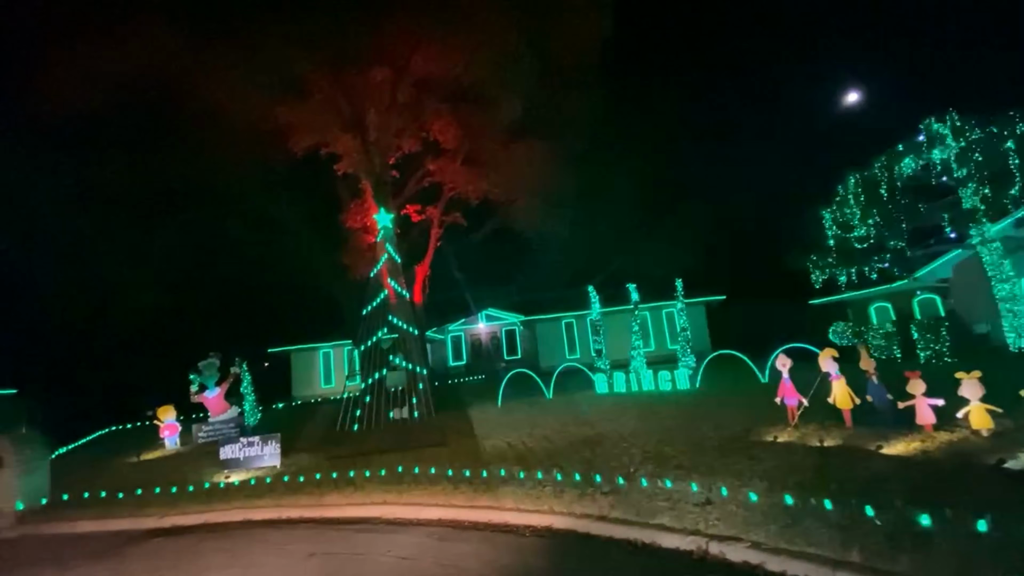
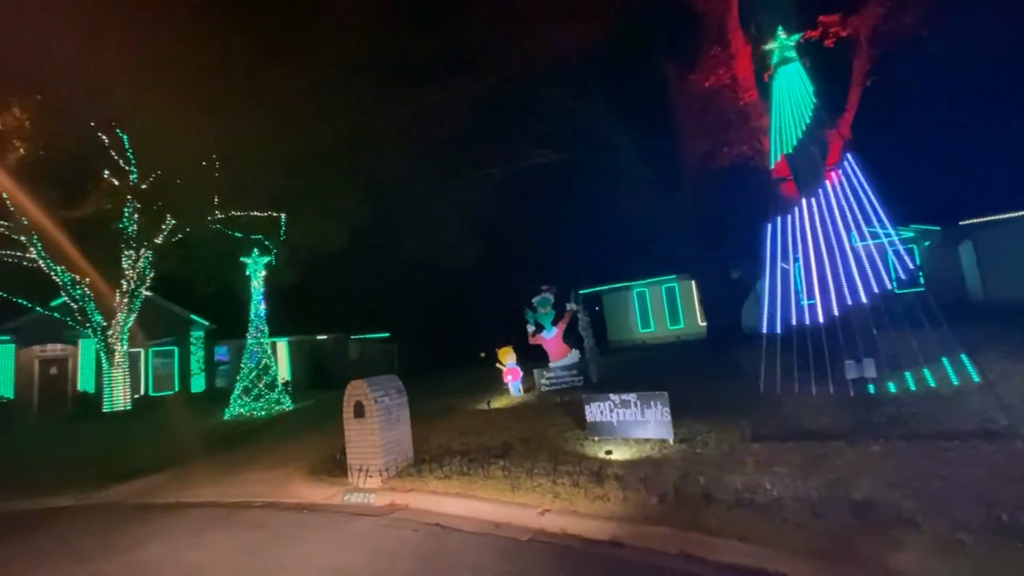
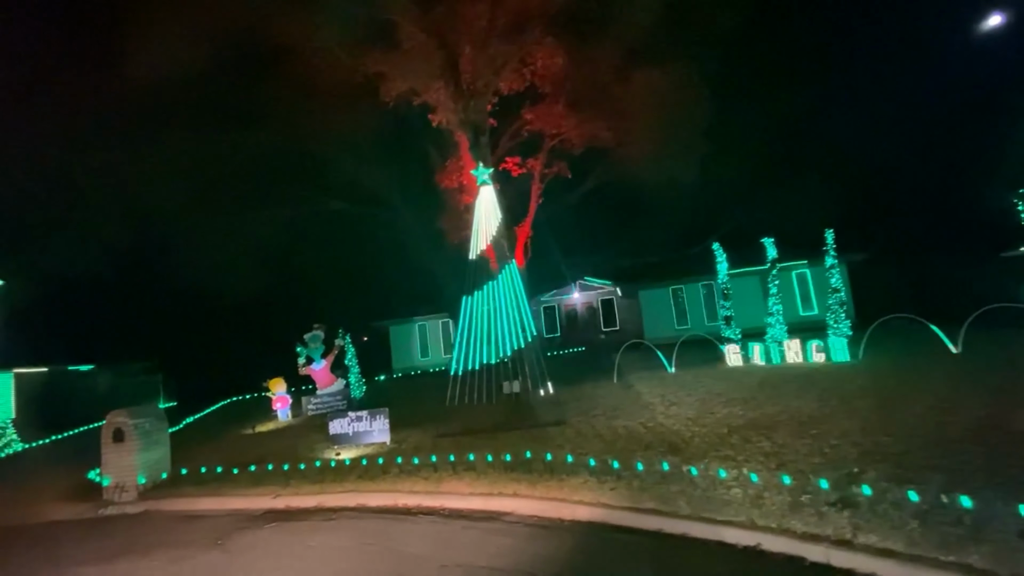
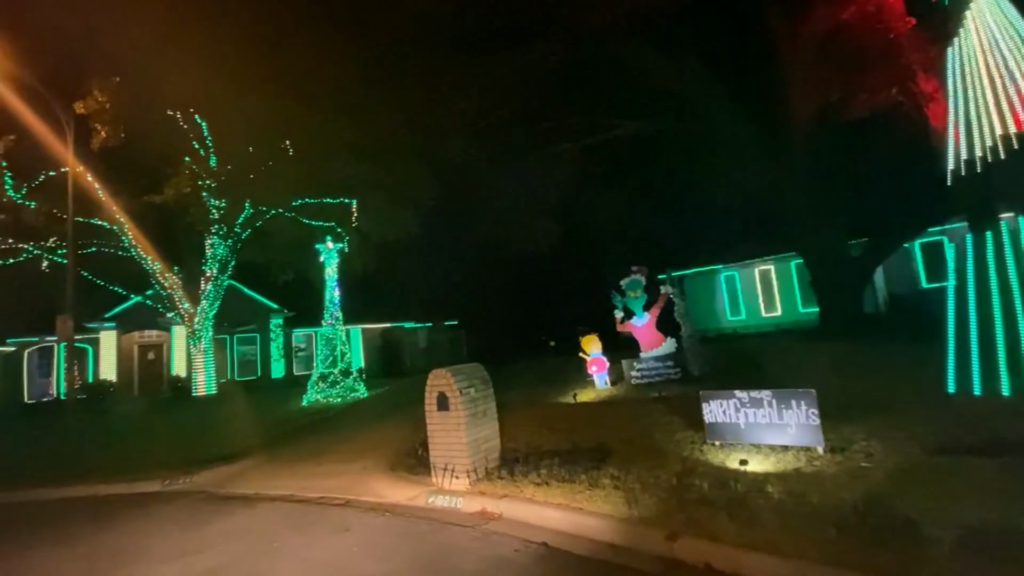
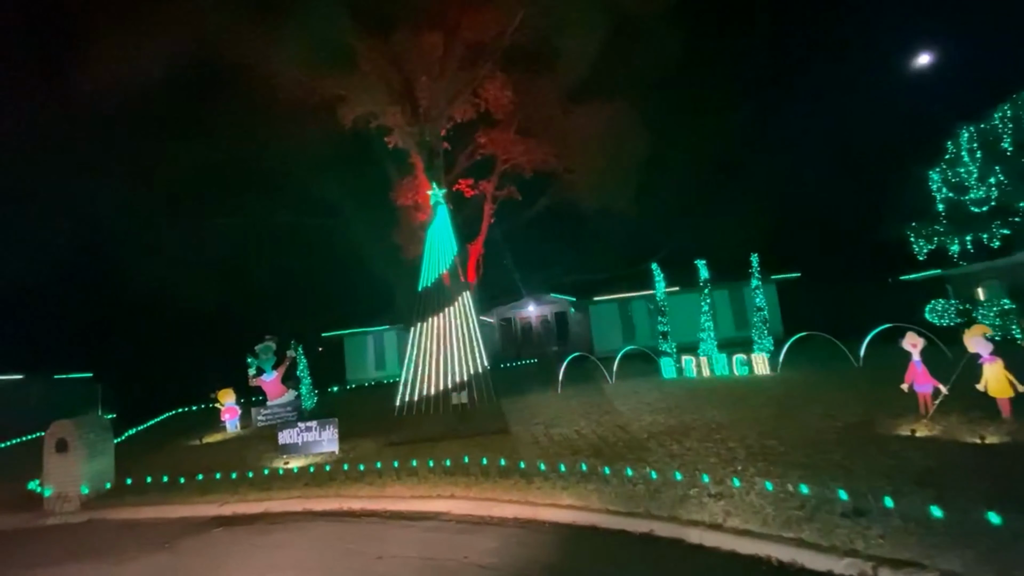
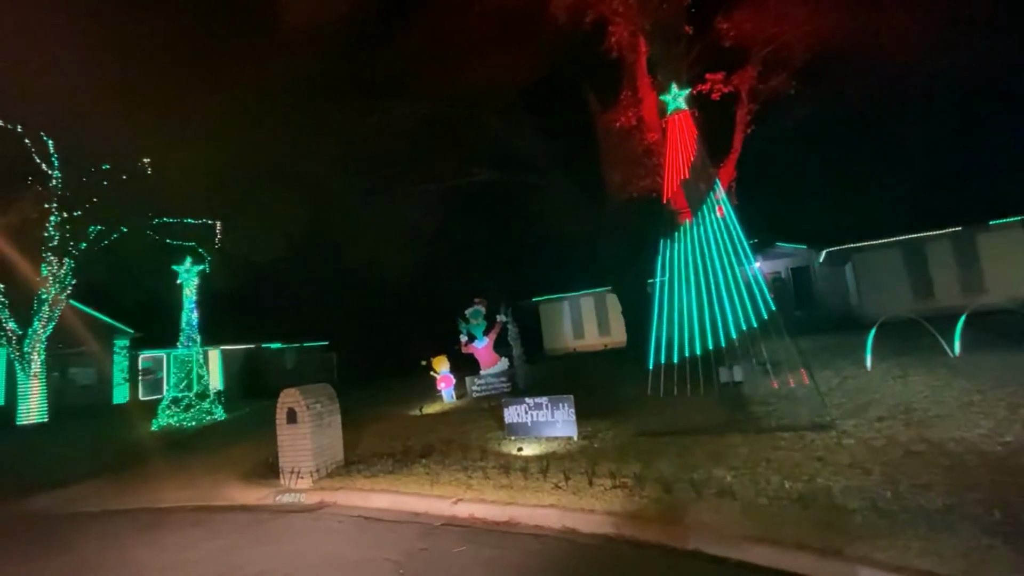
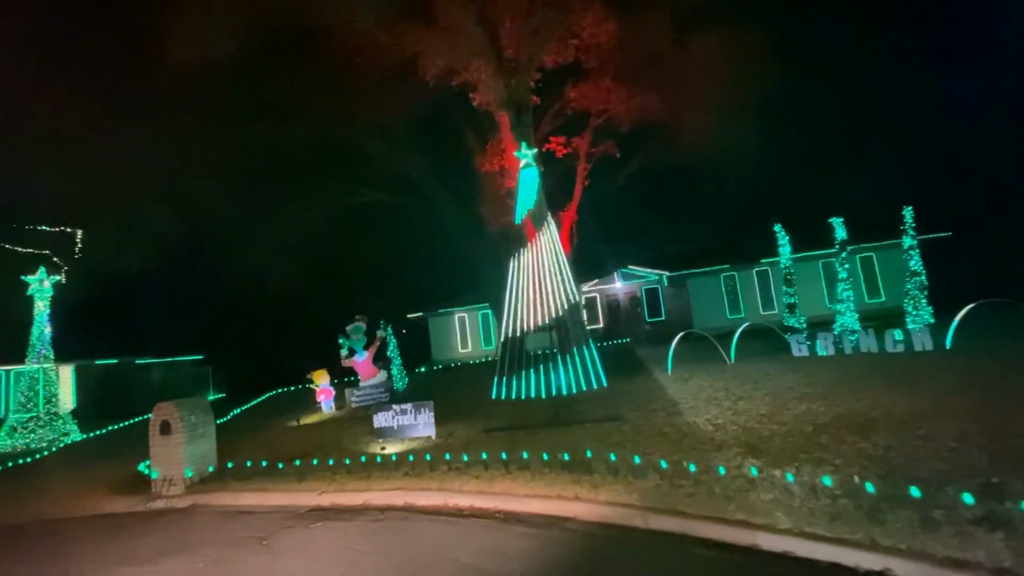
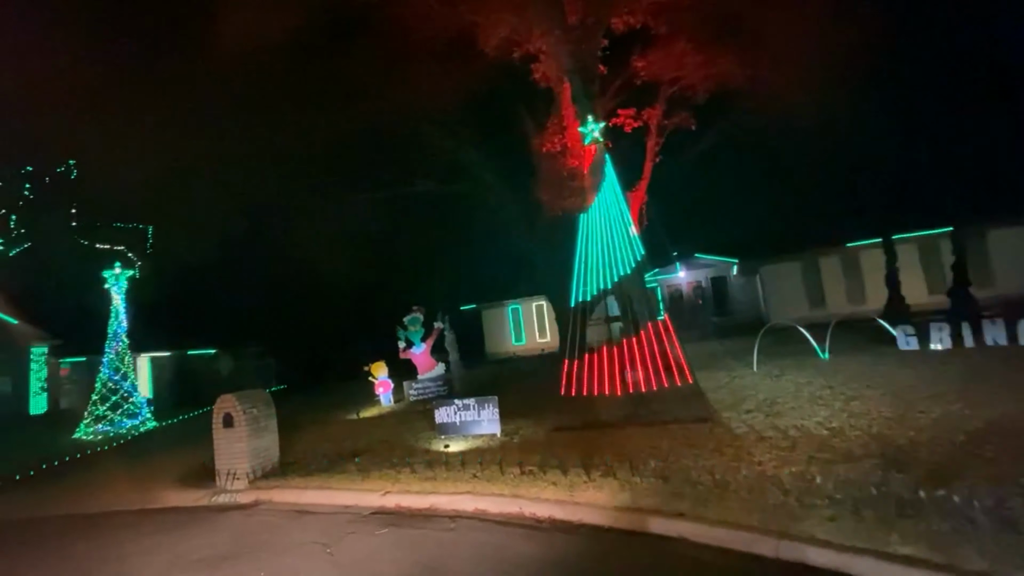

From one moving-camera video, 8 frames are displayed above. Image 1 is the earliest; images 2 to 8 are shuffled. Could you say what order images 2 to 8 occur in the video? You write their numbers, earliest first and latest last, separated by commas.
5, 3, 7, 8, 6, 2, 4
